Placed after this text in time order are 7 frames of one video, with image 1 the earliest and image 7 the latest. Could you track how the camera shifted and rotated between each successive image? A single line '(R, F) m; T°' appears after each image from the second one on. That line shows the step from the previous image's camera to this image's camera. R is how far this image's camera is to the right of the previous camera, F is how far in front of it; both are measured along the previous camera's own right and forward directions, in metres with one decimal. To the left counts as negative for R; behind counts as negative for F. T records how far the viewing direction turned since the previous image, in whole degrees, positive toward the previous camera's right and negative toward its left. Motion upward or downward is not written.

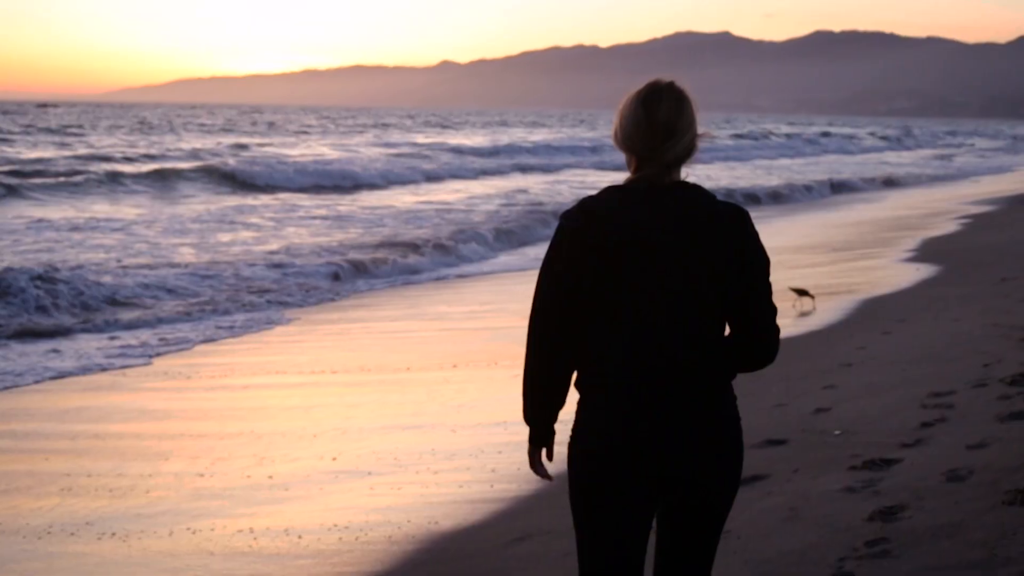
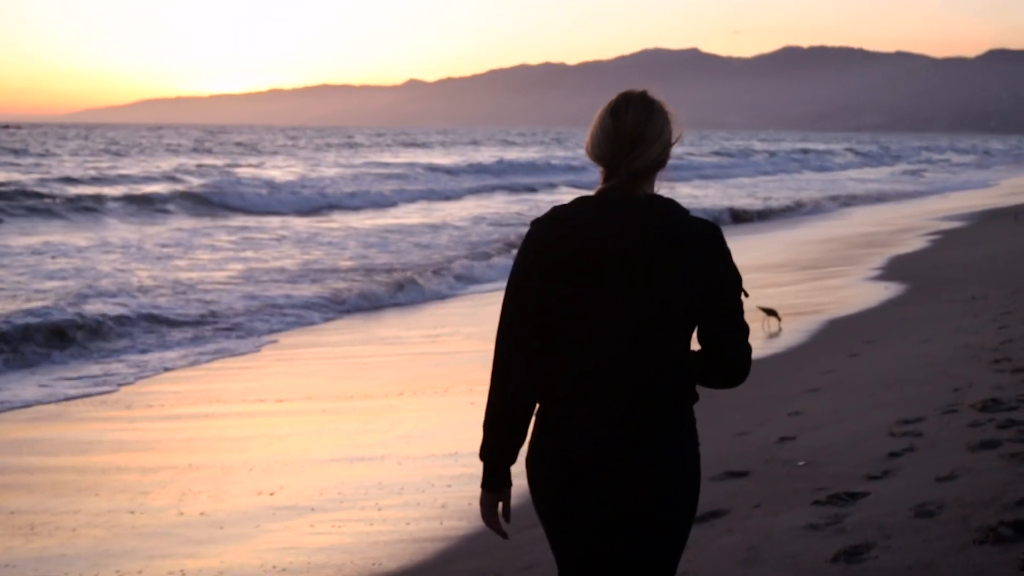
(+0.2, +0.3) m; 0°
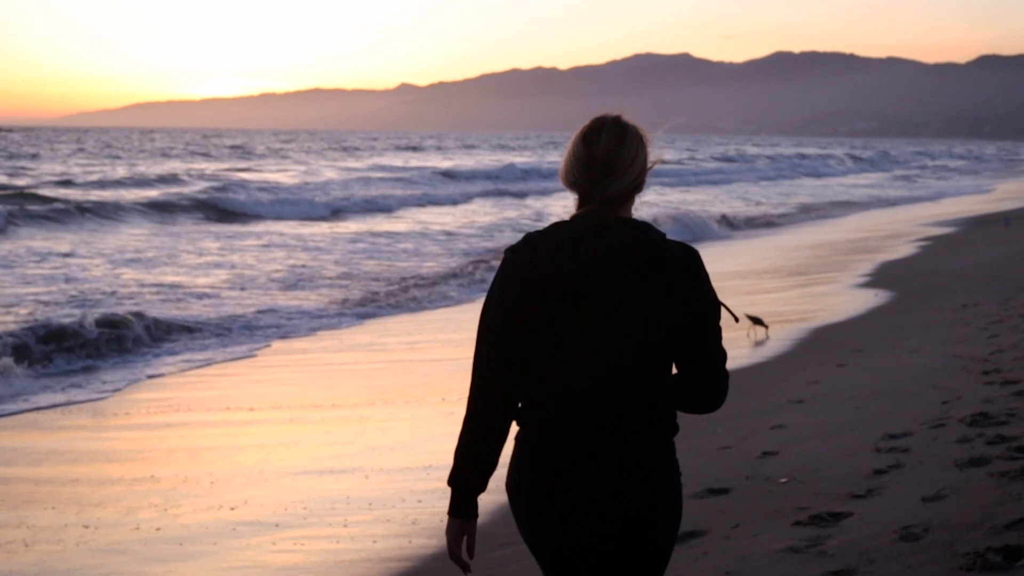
(+0.1, +0.2) m; 0°
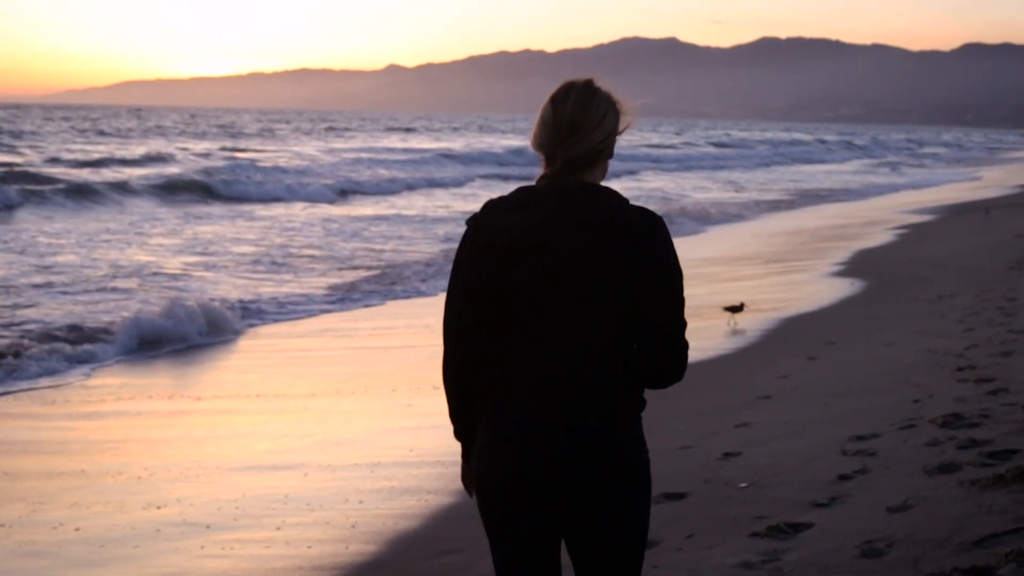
(+0.1, +0.3) m; +1°
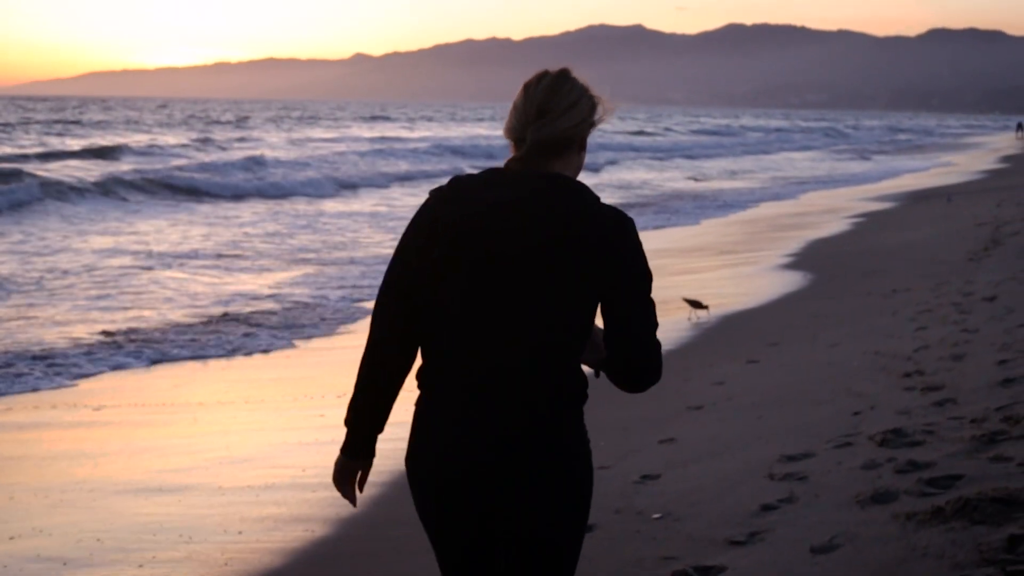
(+0.2, +0.5) m; +1°
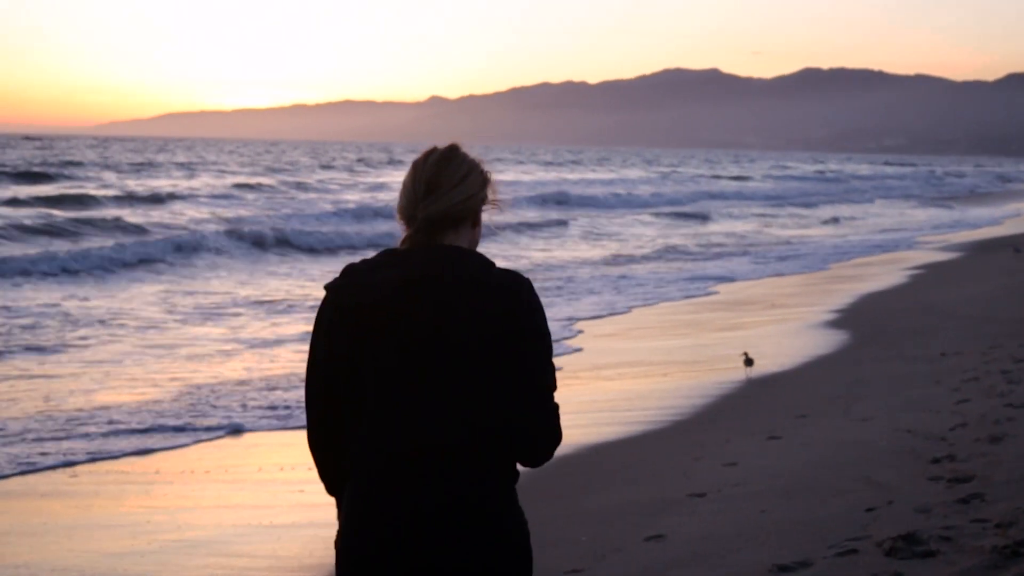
(+0.3, +0.6) m; -2°
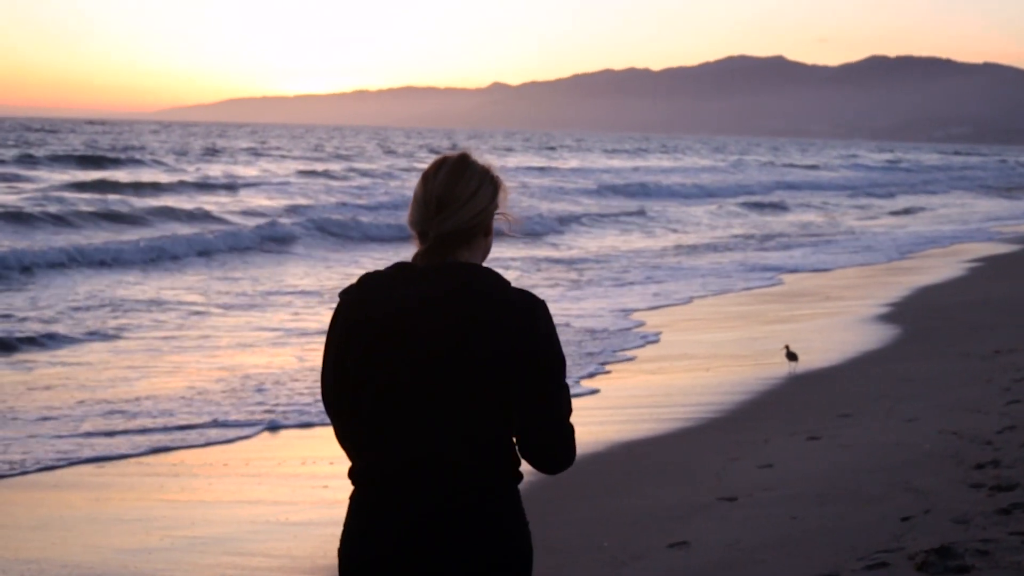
(+0.1, +0.2) m; -2°
